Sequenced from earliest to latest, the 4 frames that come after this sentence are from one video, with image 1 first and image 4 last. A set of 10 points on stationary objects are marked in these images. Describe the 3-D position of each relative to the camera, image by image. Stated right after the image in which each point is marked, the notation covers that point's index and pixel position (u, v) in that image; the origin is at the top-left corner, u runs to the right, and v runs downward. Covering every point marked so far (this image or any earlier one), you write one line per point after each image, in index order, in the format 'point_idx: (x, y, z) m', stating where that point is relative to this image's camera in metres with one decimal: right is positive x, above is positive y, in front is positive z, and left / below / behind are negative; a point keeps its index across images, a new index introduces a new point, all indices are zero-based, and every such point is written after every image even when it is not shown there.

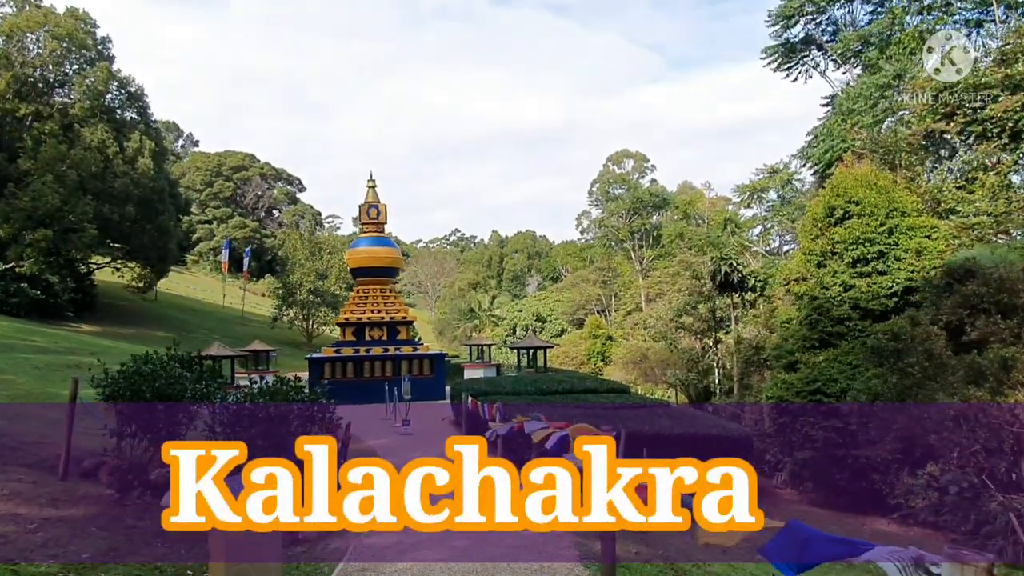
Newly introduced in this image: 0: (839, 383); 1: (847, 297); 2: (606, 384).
0: (+5.9, -1.7, +13.3) m
1: (+6.5, -0.2, +14.3) m
2: (+2.3, -2.3, +17.5) m
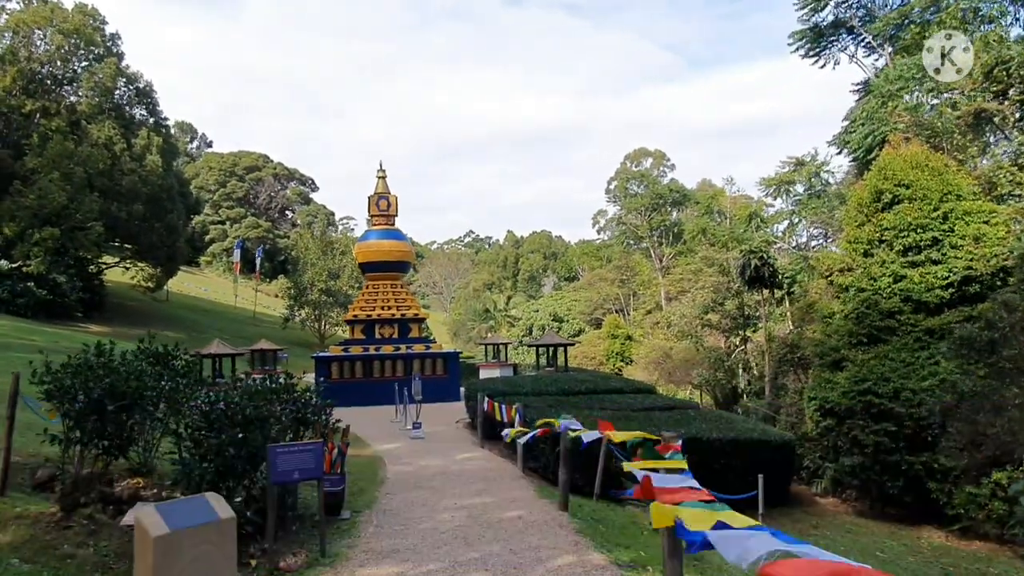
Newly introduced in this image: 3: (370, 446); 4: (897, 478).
0: (+6.2, -1.5, +12.1) m
1: (+6.8, 0.0, +13.1) m
2: (+2.7, -2.1, +16.4) m
3: (-2.7, -3.0, +14.1) m
4: (+6.2, -3.1, +11.9) m
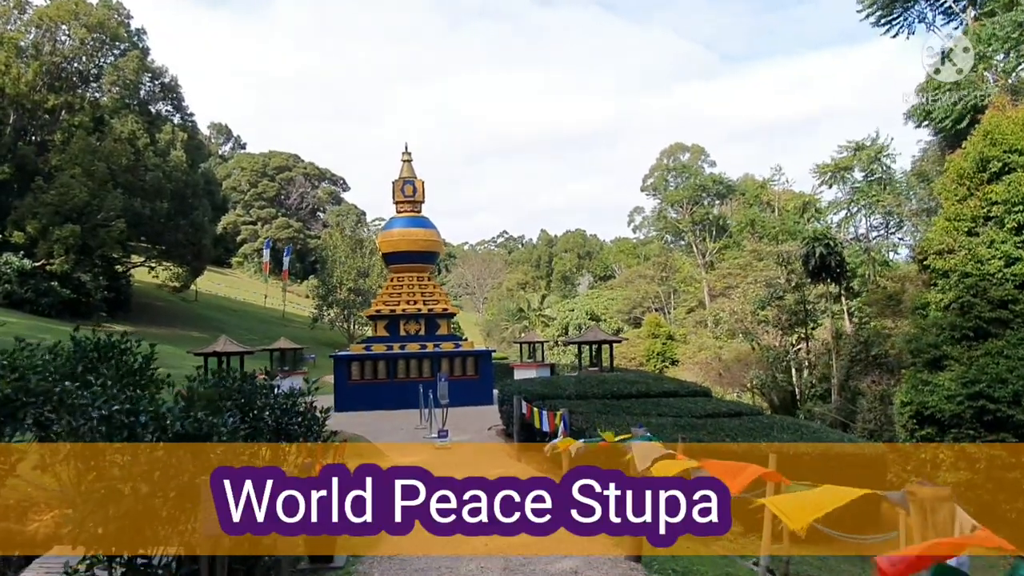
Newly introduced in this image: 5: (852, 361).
0: (+6.8, -1.3, +10.0) m
1: (+7.4, +0.2, +11.1) m
2: (+3.4, -1.9, +14.5) m
3: (-2.1, -2.8, +12.5) m
4: (+6.8, -2.8, +9.9) m
5: (+8.0, -1.7, +17.6) m
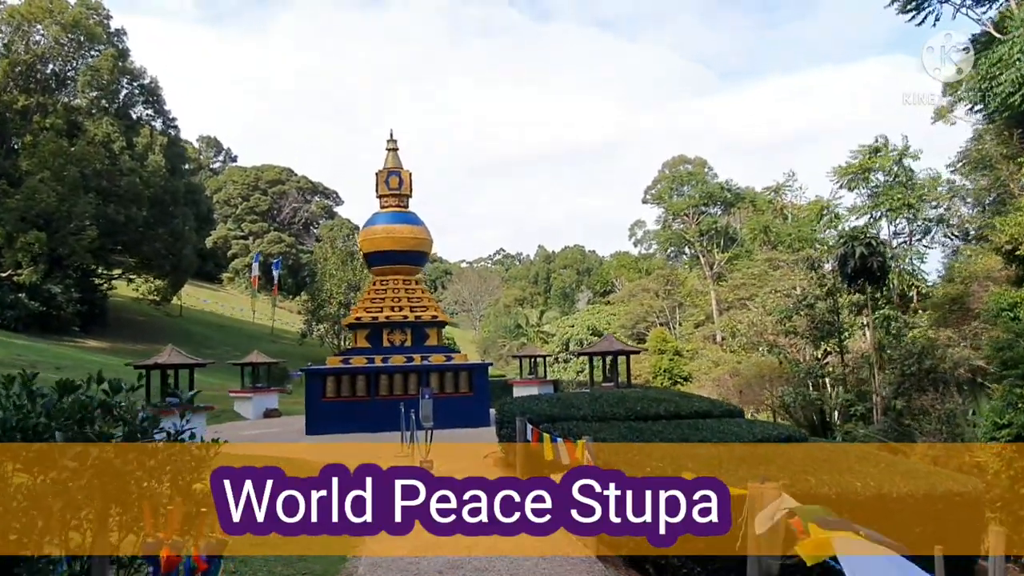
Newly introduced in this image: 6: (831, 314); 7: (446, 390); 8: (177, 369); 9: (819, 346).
0: (+6.8, -1.2, +7.9) m
1: (+7.4, +0.3, +9.0) m
2: (+3.4, -1.9, +12.4) m
3: (-2.1, -2.8, +10.3) m
4: (+6.8, -2.7, +7.7) m
5: (+8.0, -1.8, +15.4) m
6: (+7.9, -0.6, +18.3) m
7: (-1.6, -2.7, +19.4) m
8: (-5.5, -1.4, +12.2) m
9: (+7.9, -1.5, +19.0) m
